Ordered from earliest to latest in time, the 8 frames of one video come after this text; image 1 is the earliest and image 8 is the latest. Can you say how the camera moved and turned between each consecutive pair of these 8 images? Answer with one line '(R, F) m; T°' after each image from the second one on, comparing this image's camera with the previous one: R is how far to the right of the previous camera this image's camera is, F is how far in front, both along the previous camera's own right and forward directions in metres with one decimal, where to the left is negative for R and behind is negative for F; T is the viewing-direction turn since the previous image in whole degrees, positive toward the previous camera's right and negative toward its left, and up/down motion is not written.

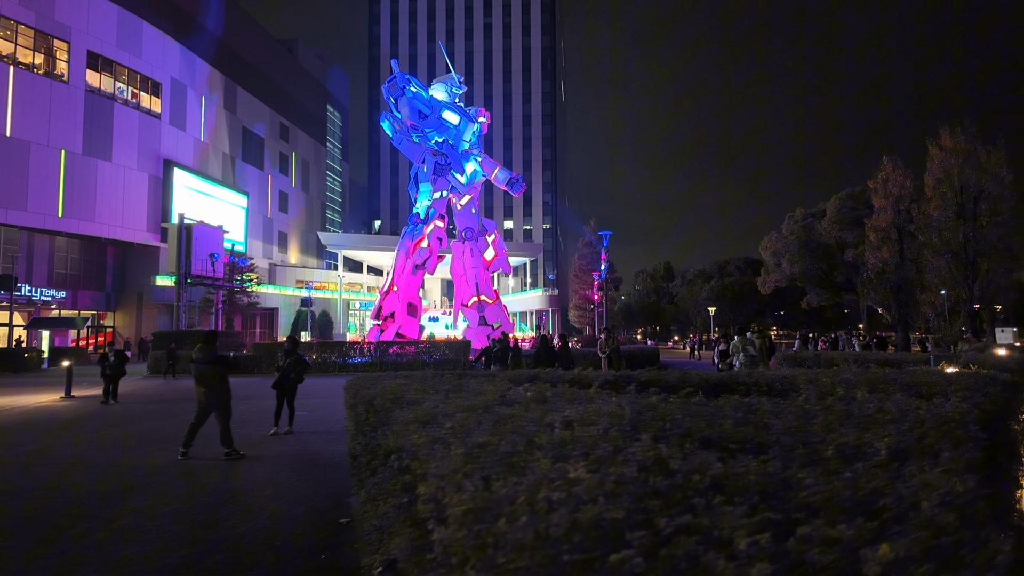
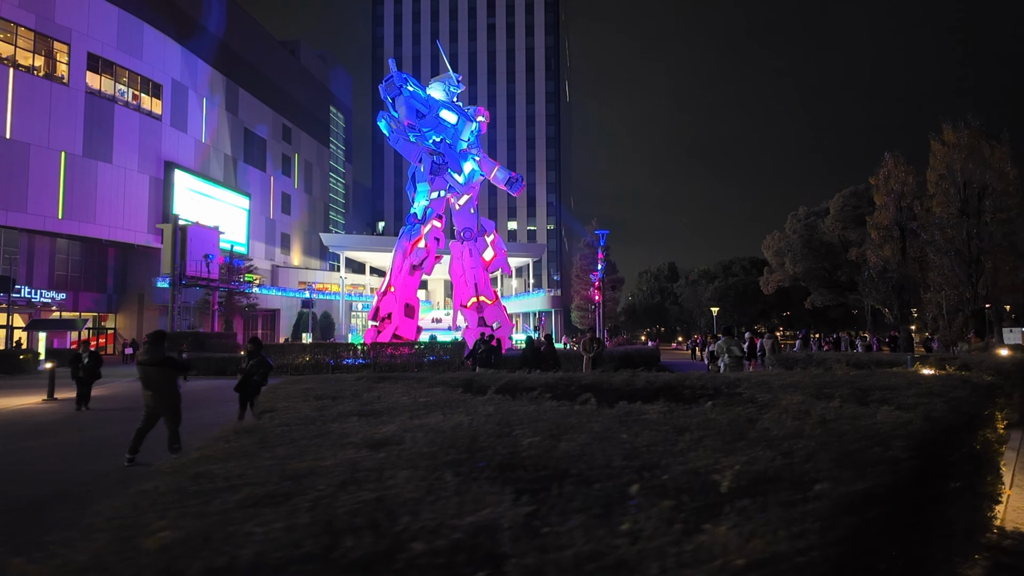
(+0.5, +0.3) m; -1°
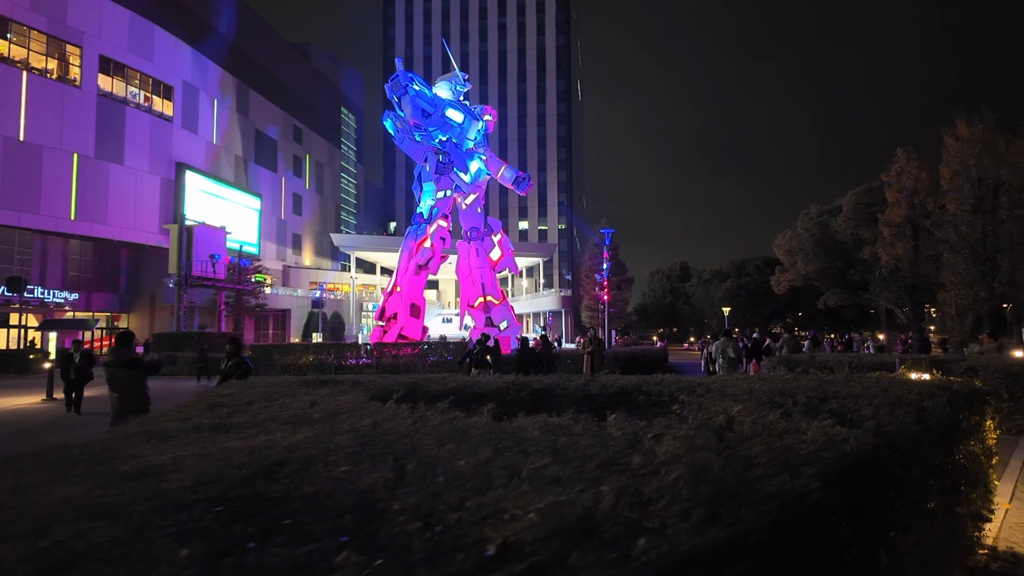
(+0.4, +0.3) m; -1°
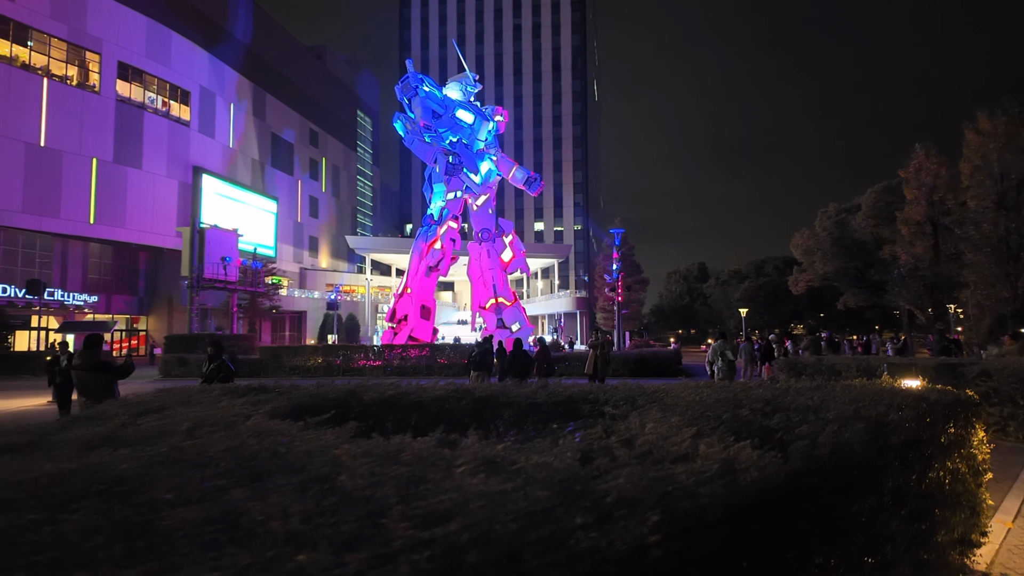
(+0.4, +0.3) m; -2°
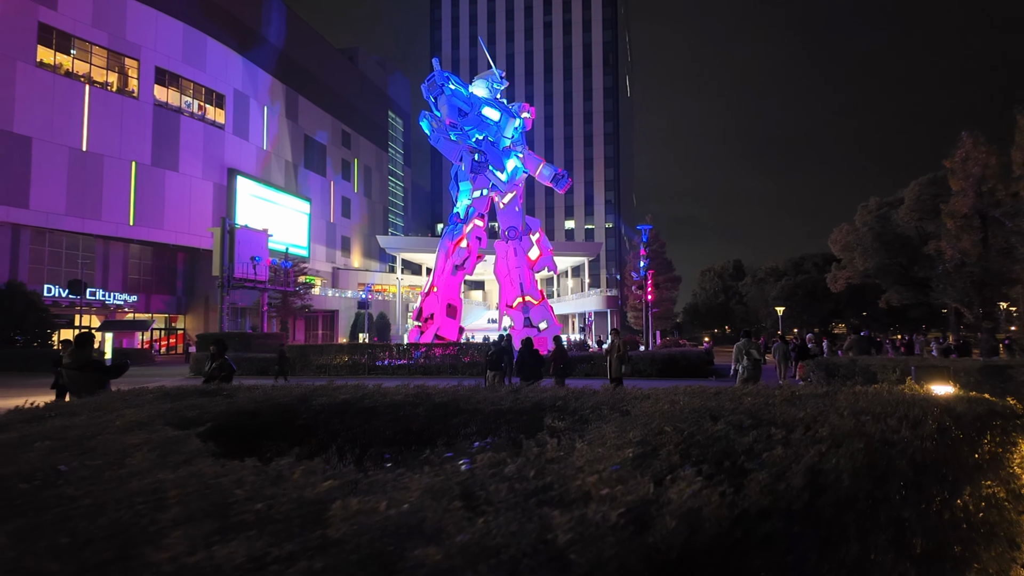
(+0.3, +0.4) m; -3°
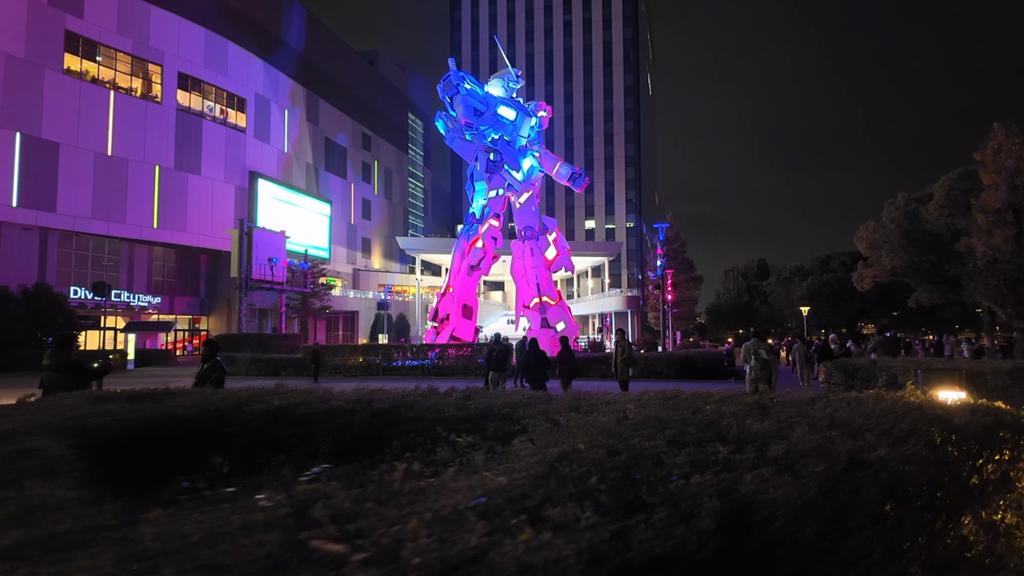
(+0.3, +0.3) m; -2°
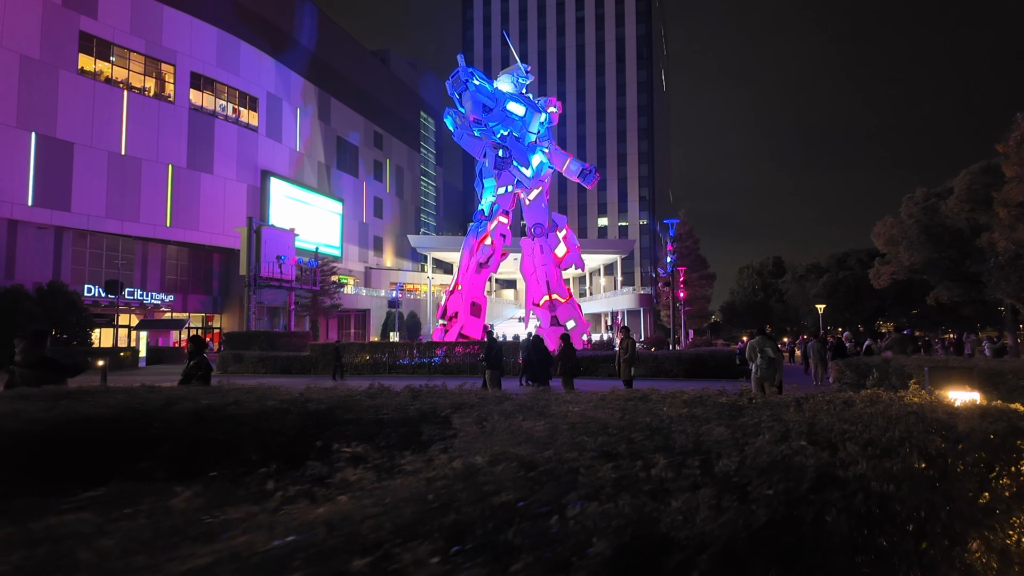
(+0.2, +0.3) m; -1°
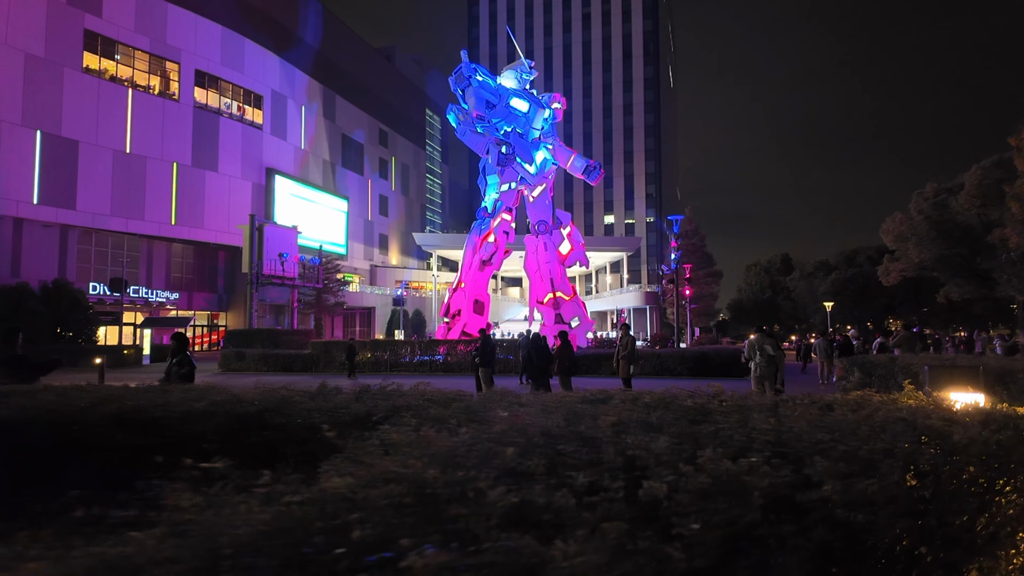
(+0.2, +0.2) m; -1°
